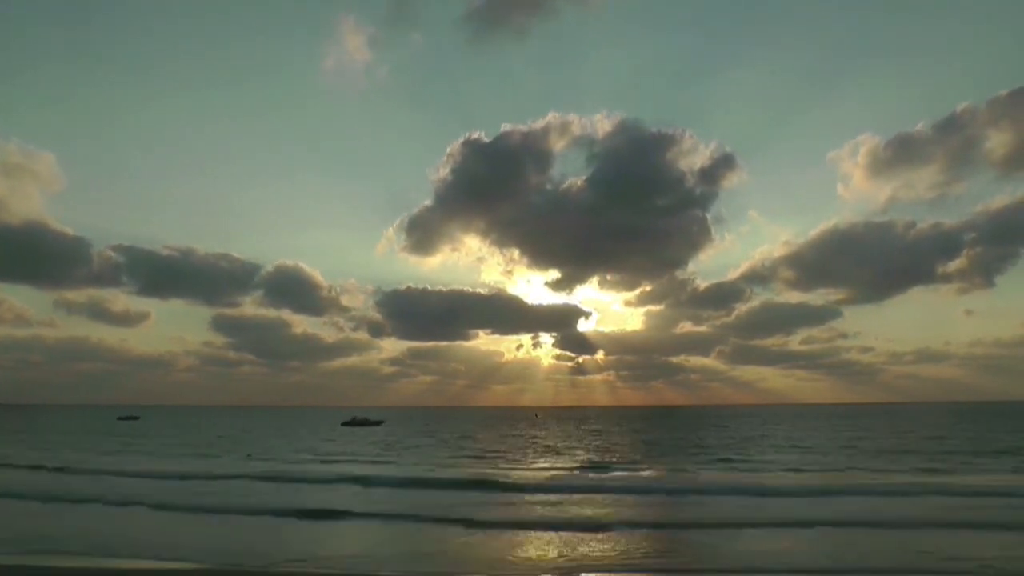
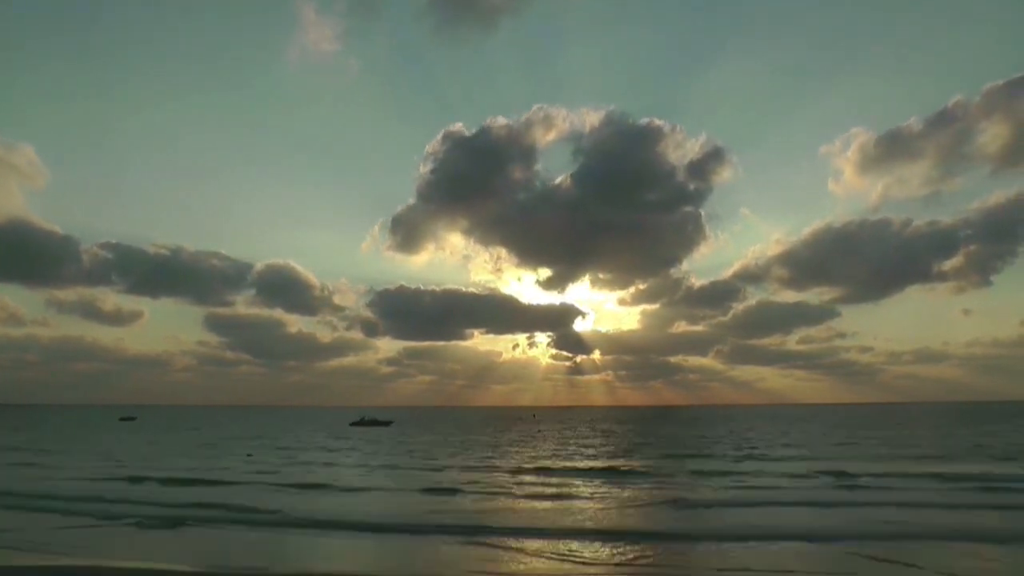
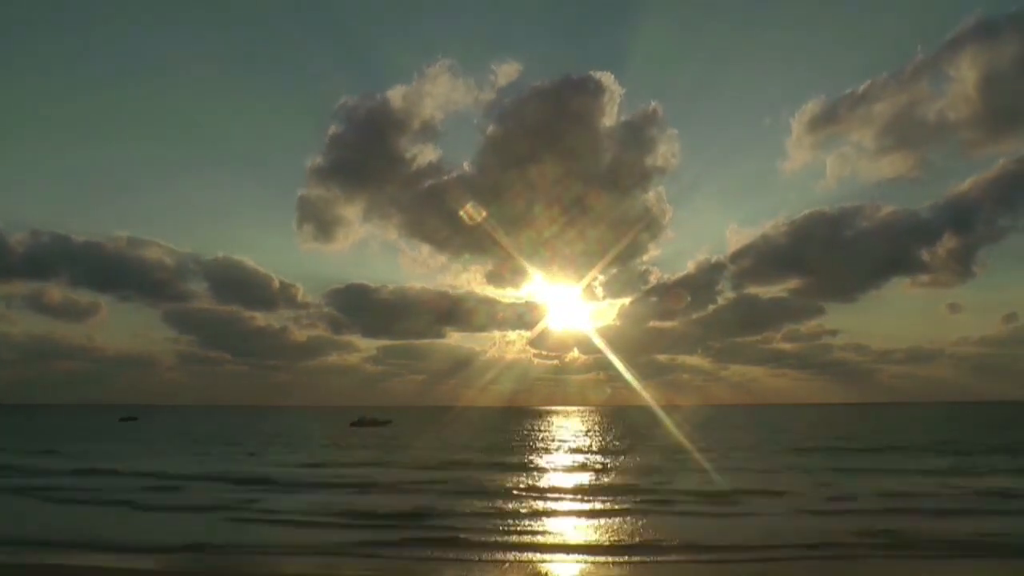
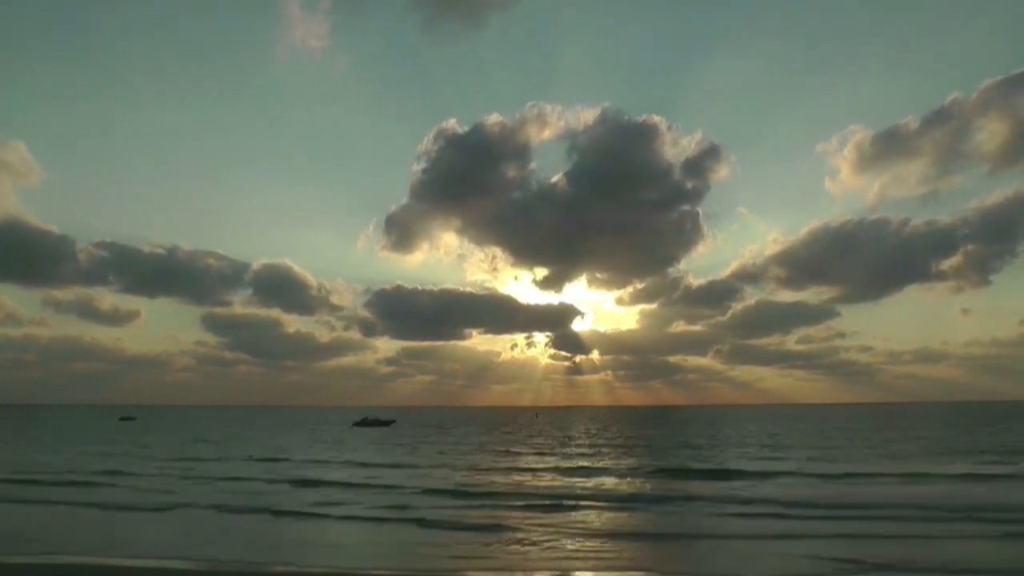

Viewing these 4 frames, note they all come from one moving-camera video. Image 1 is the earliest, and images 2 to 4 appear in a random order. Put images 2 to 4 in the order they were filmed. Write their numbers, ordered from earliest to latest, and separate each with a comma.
2, 4, 3
